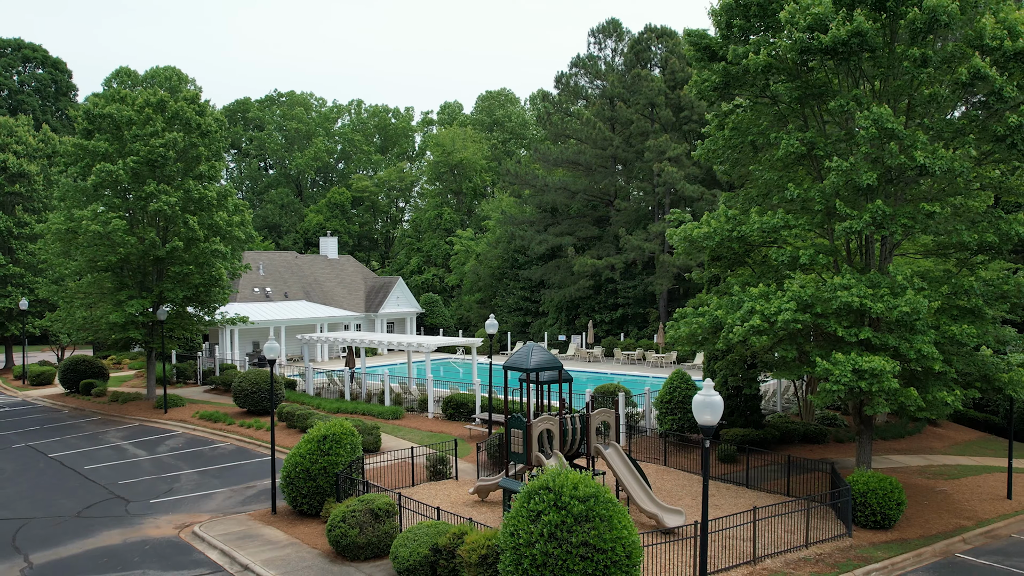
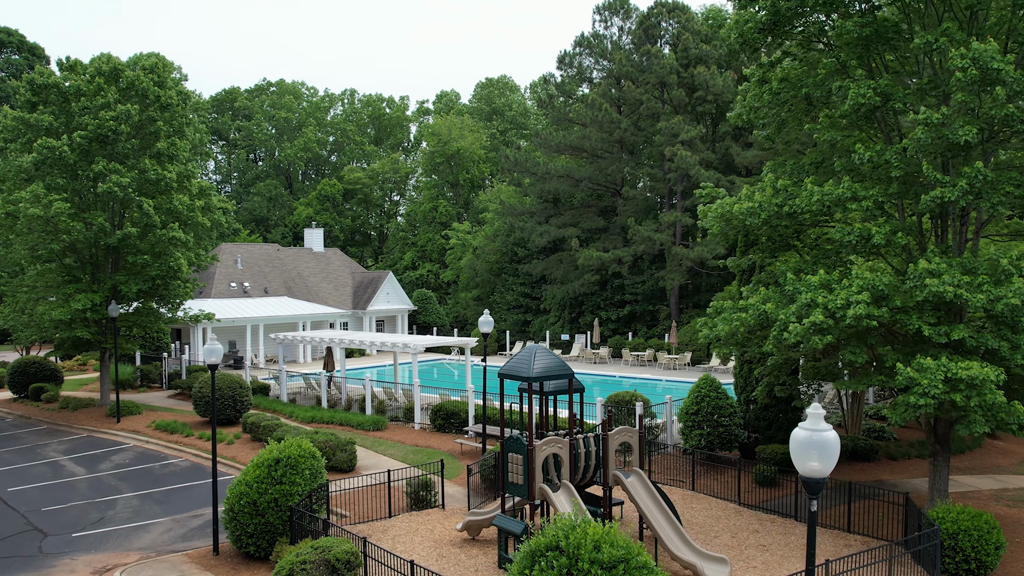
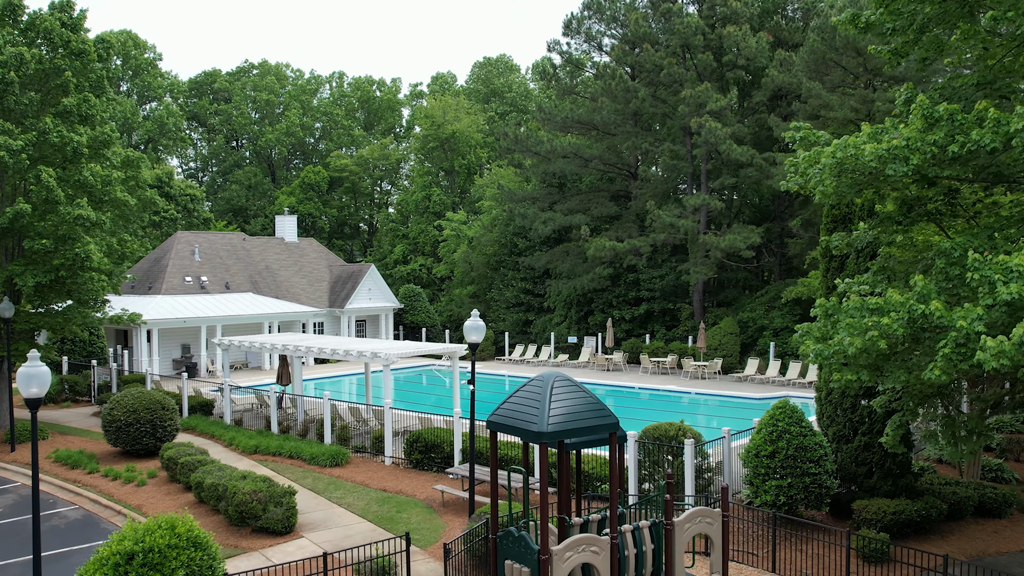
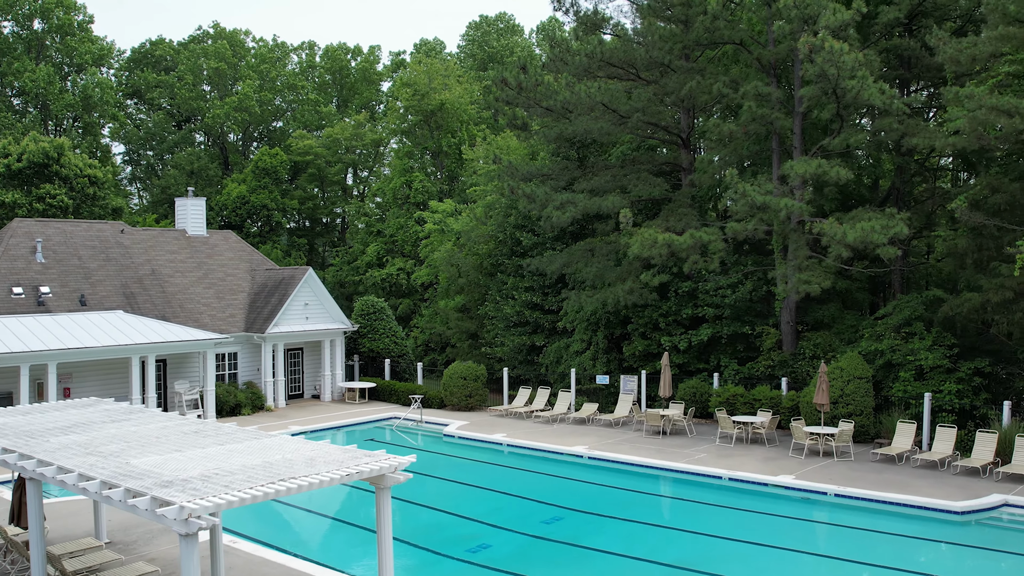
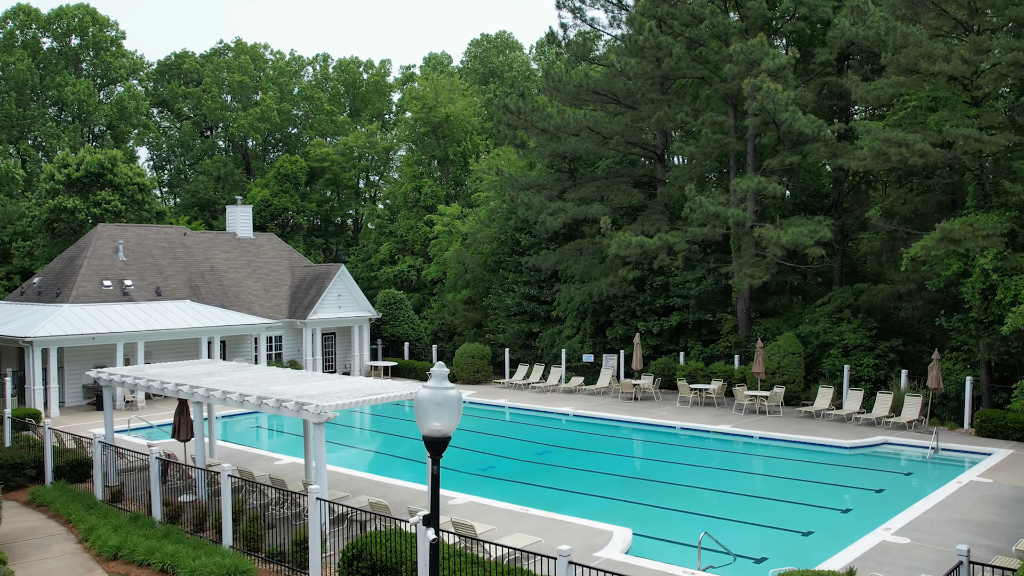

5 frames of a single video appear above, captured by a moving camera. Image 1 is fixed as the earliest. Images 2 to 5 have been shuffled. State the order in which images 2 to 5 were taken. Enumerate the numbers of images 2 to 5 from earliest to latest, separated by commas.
2, 3, 5, 4
